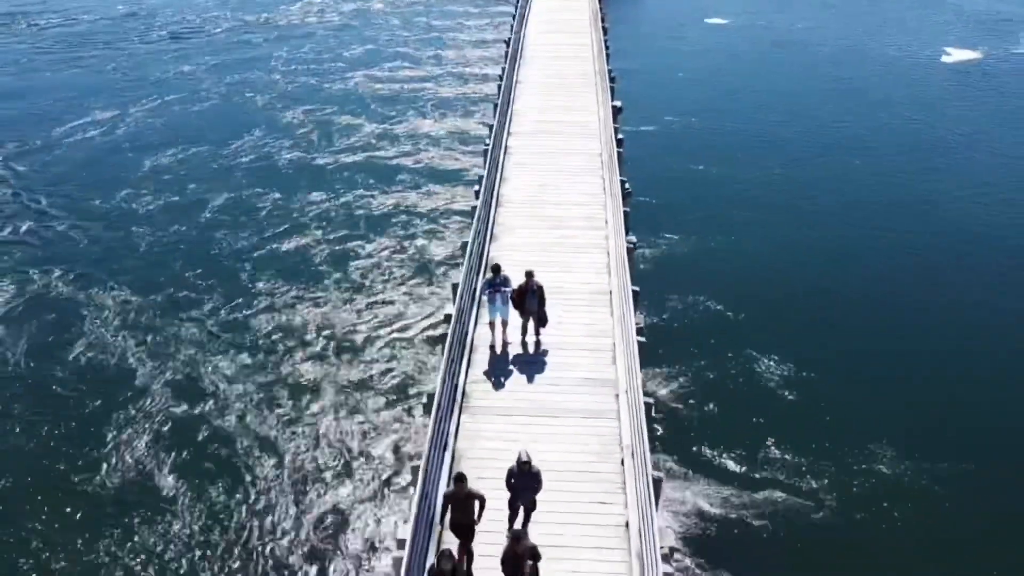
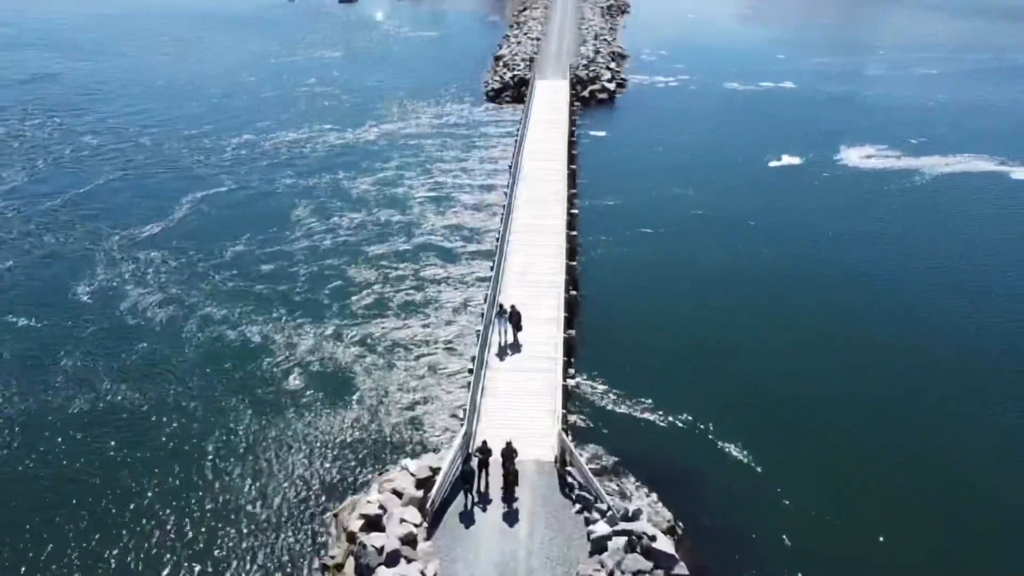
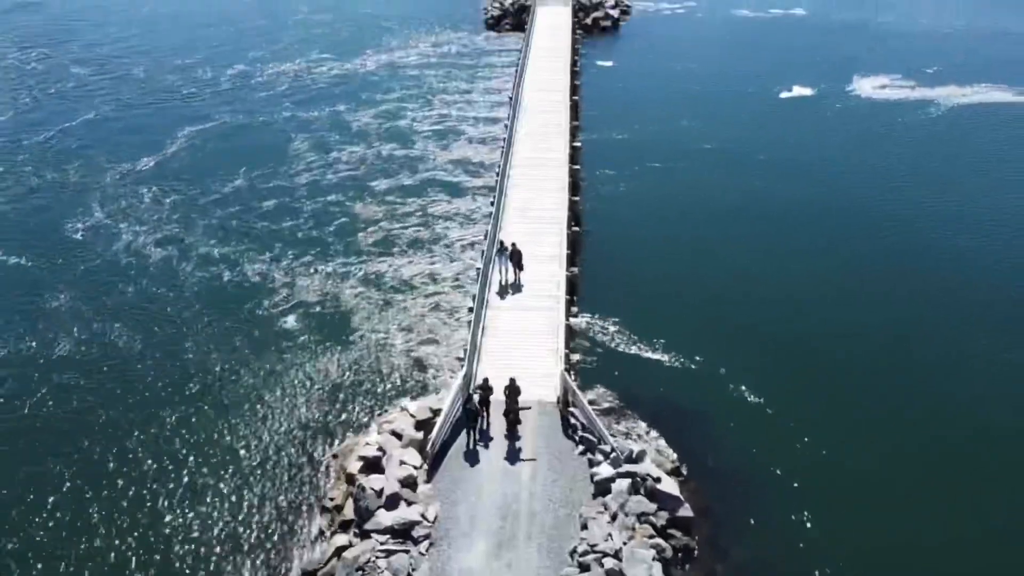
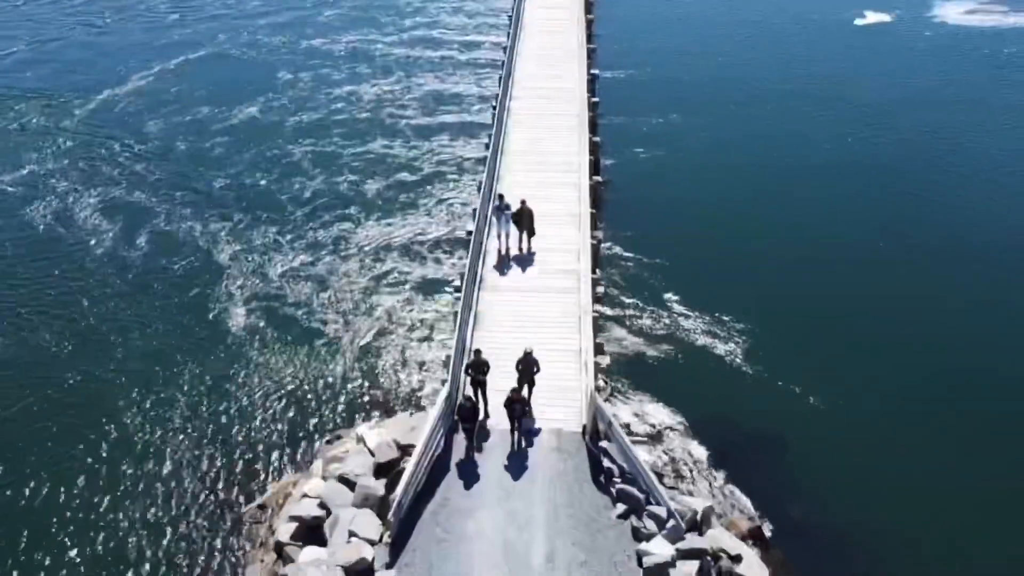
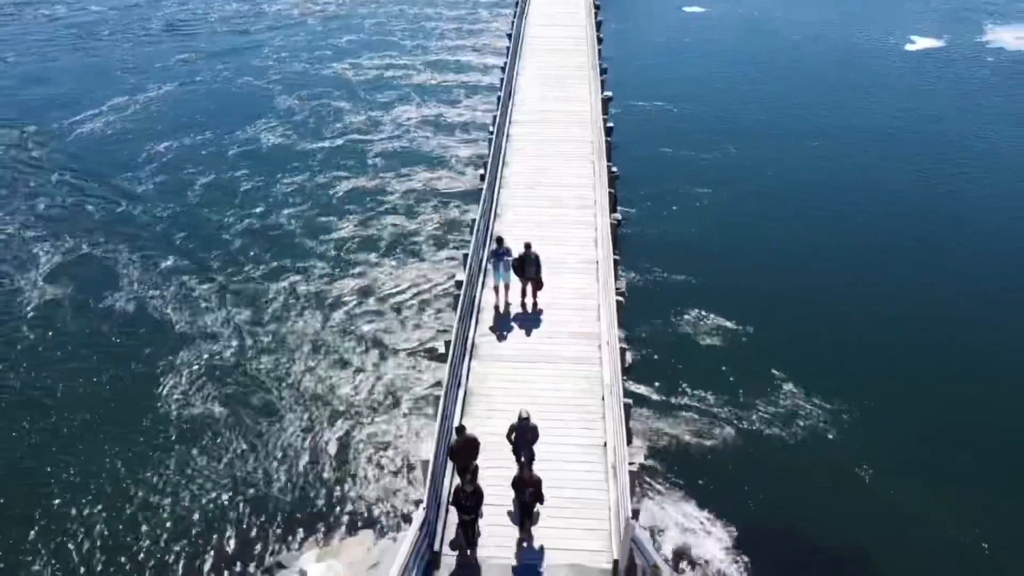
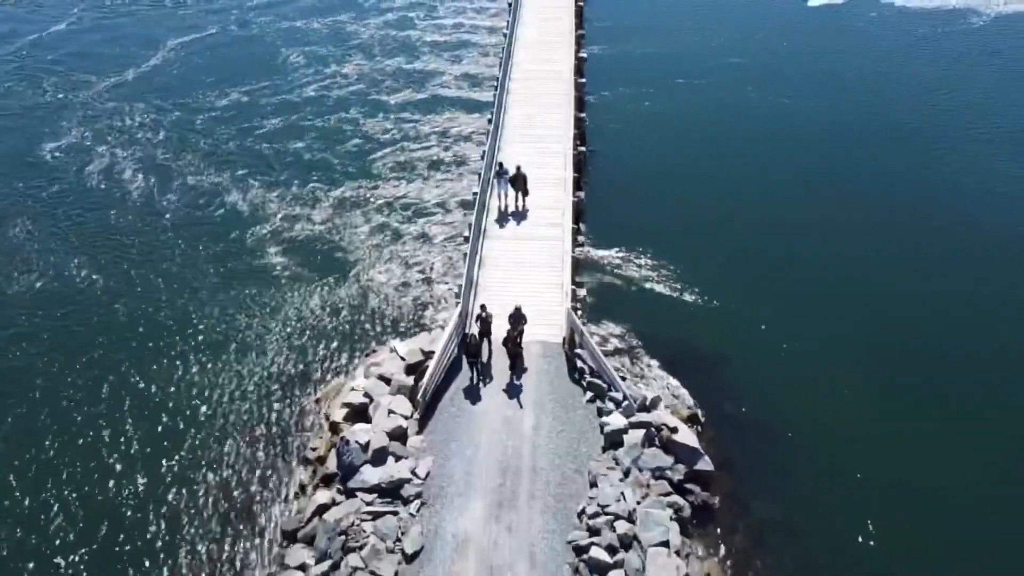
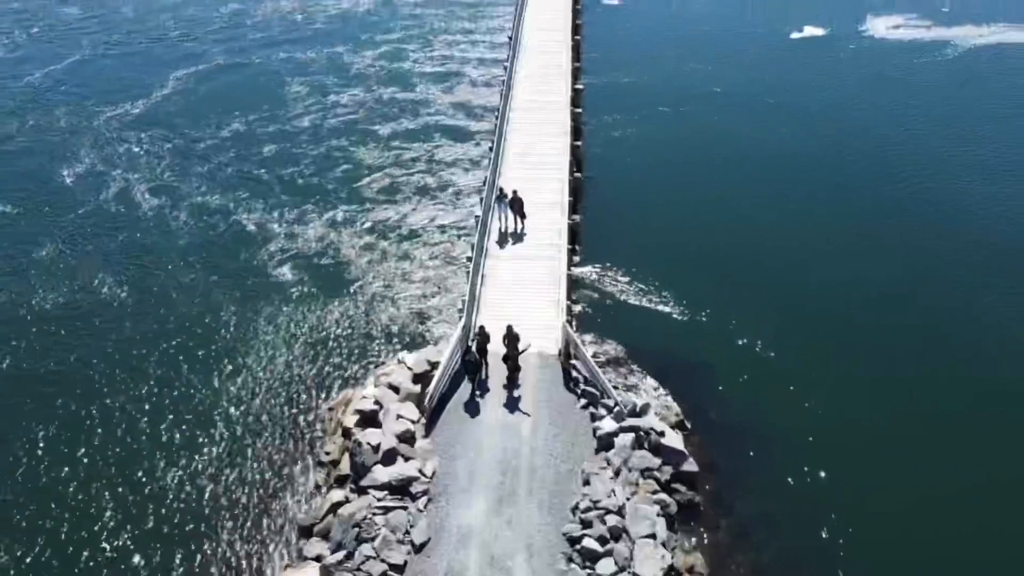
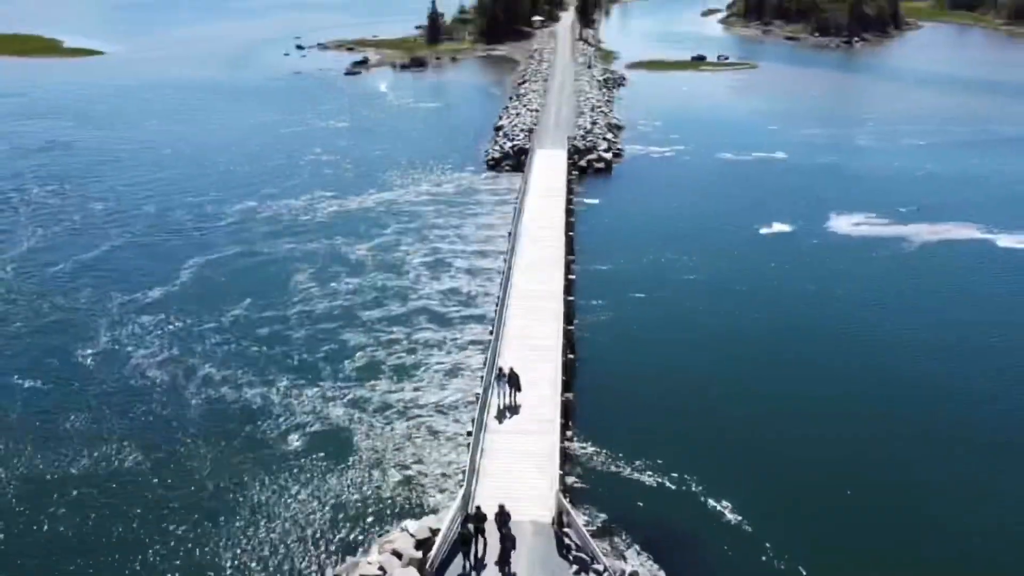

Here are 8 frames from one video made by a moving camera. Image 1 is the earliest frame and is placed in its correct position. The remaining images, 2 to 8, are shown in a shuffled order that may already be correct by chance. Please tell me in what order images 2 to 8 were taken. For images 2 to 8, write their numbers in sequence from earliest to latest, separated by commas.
5, 4, 6, 7, 3, 2, 8
